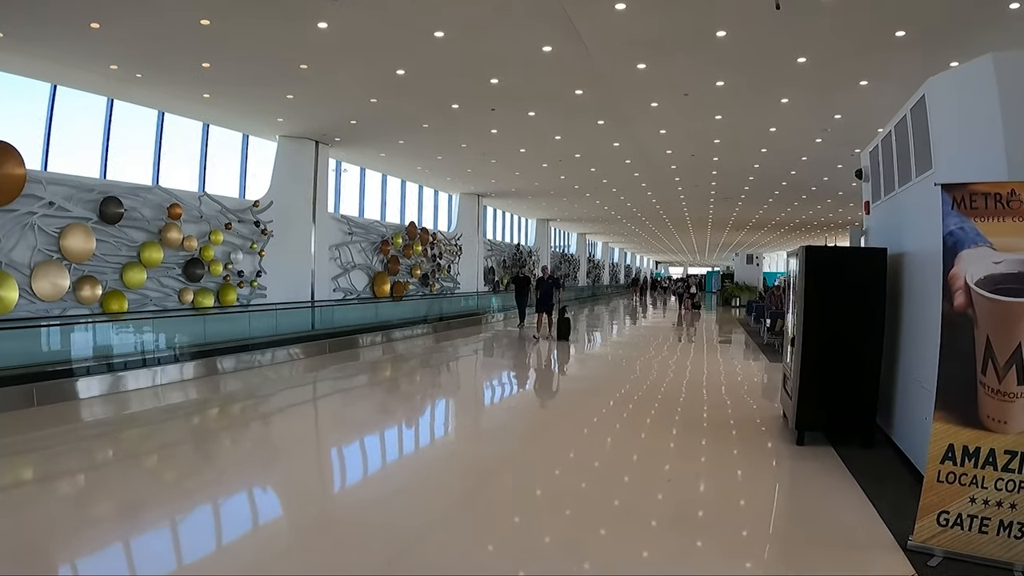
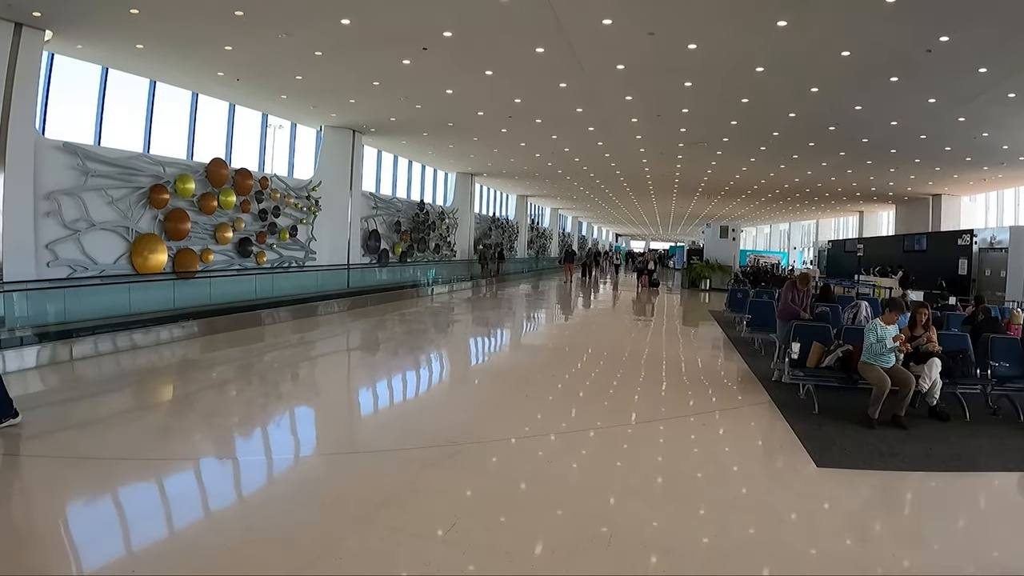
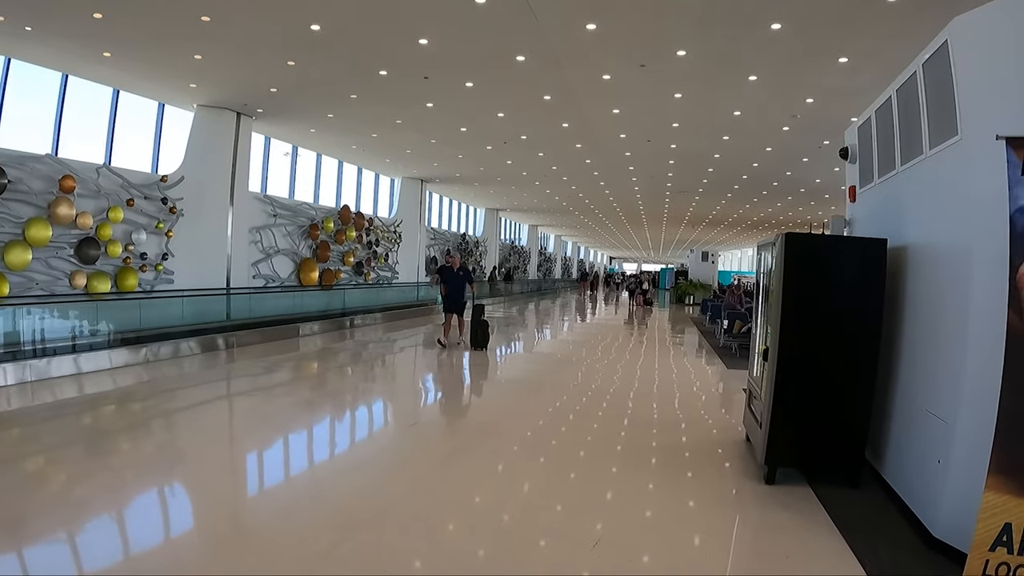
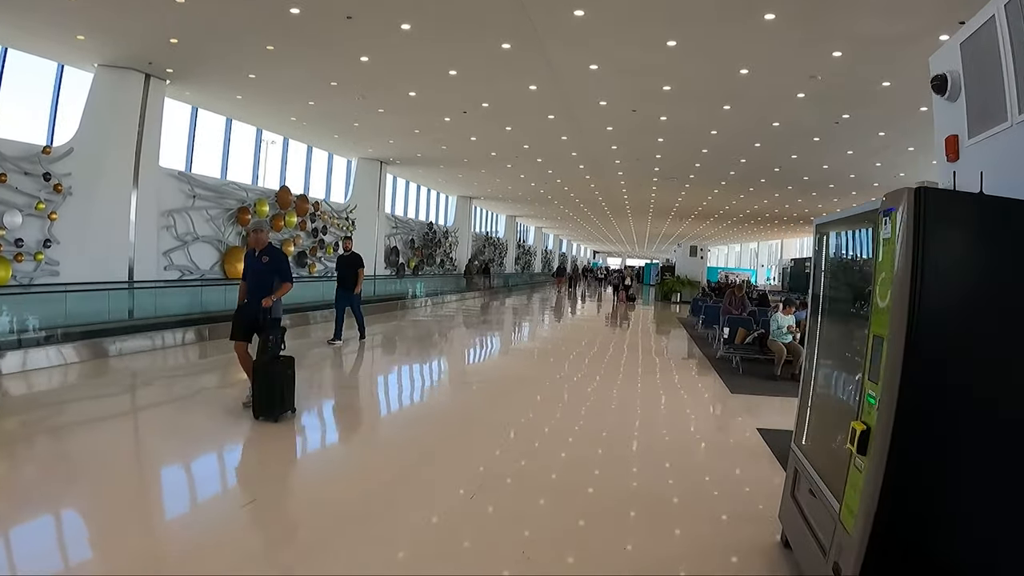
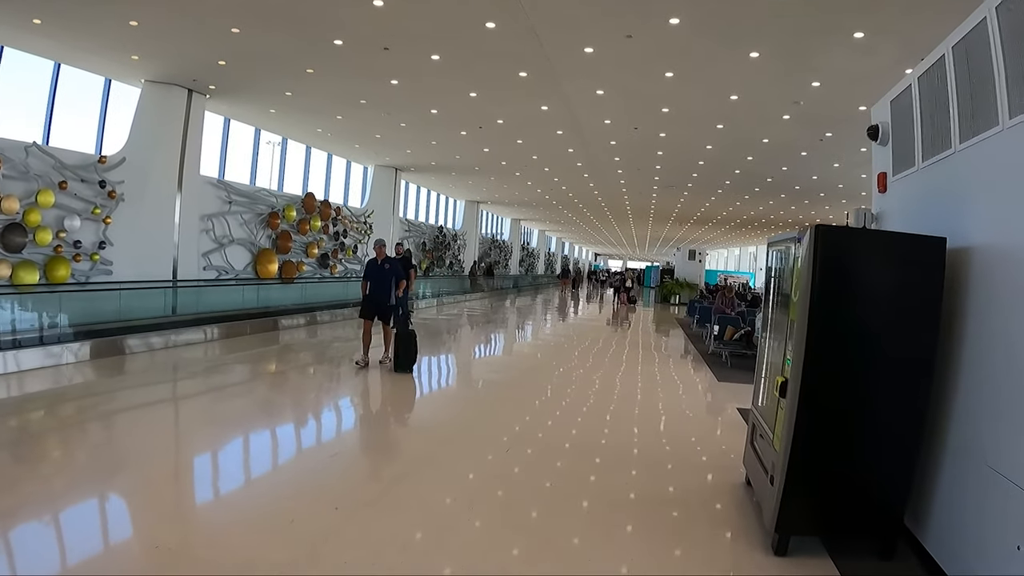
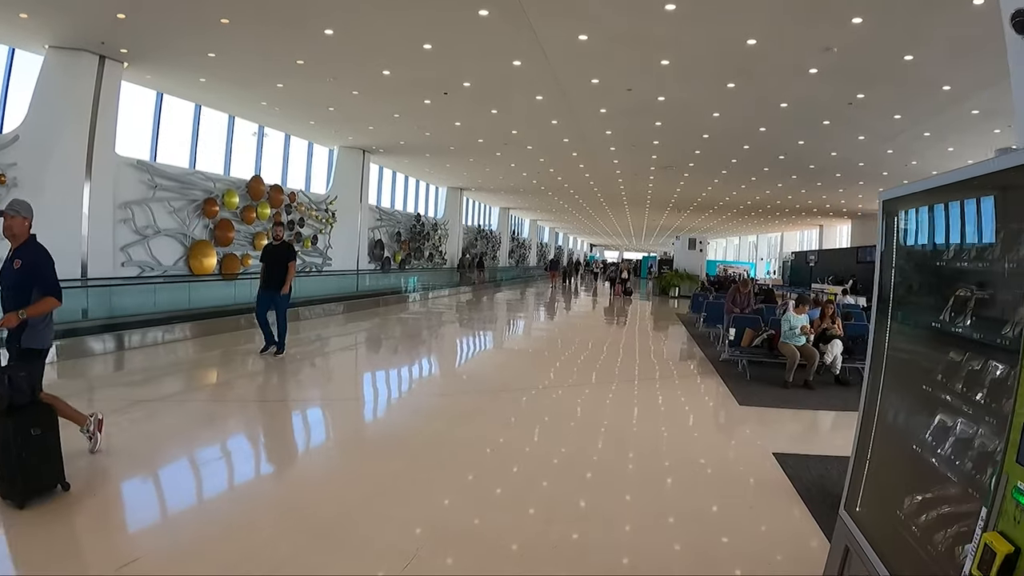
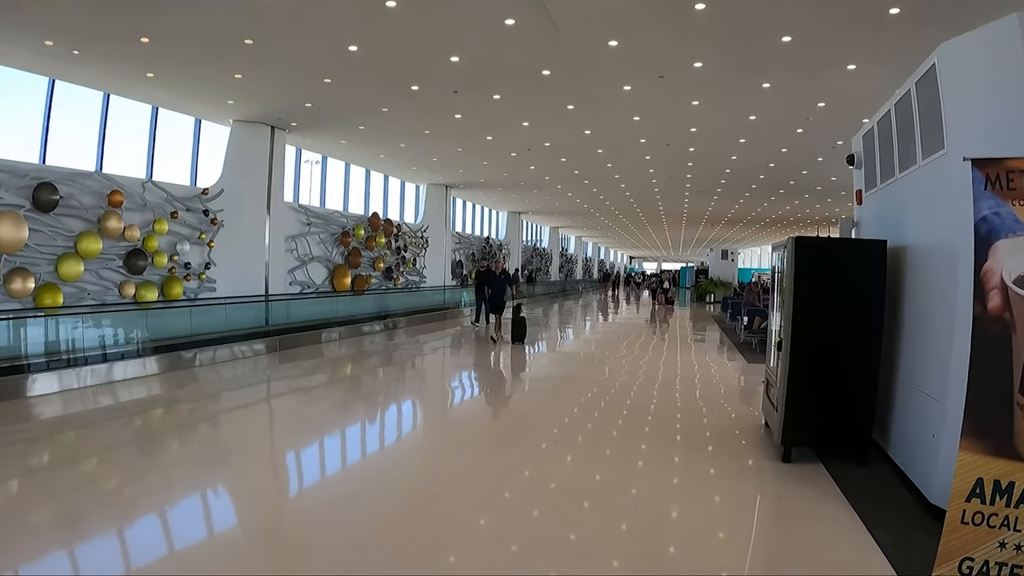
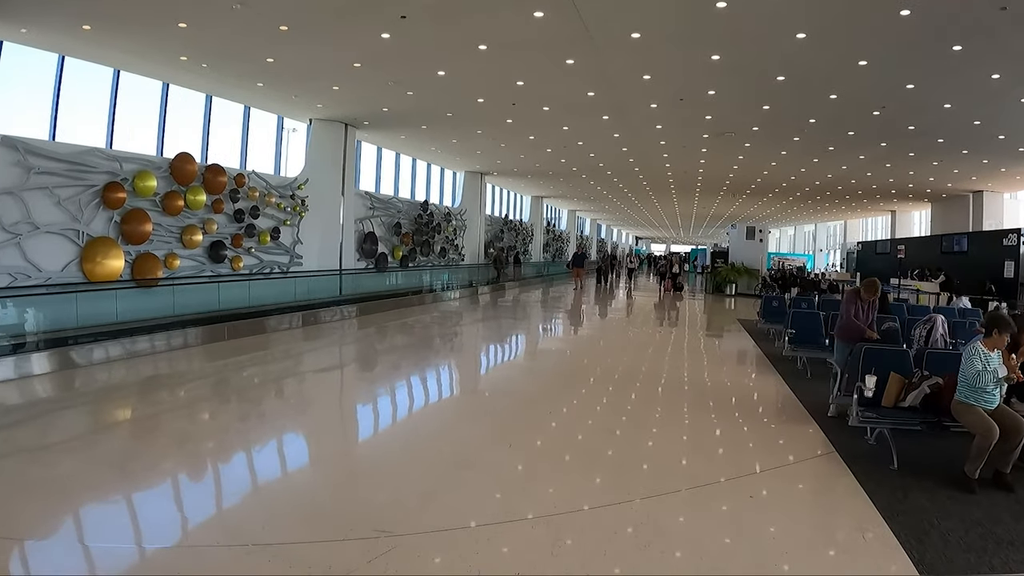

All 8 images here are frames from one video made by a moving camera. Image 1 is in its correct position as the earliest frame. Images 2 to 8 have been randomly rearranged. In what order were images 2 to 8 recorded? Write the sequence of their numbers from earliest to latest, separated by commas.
7, 3, 5, 4, 6, 2, 8
